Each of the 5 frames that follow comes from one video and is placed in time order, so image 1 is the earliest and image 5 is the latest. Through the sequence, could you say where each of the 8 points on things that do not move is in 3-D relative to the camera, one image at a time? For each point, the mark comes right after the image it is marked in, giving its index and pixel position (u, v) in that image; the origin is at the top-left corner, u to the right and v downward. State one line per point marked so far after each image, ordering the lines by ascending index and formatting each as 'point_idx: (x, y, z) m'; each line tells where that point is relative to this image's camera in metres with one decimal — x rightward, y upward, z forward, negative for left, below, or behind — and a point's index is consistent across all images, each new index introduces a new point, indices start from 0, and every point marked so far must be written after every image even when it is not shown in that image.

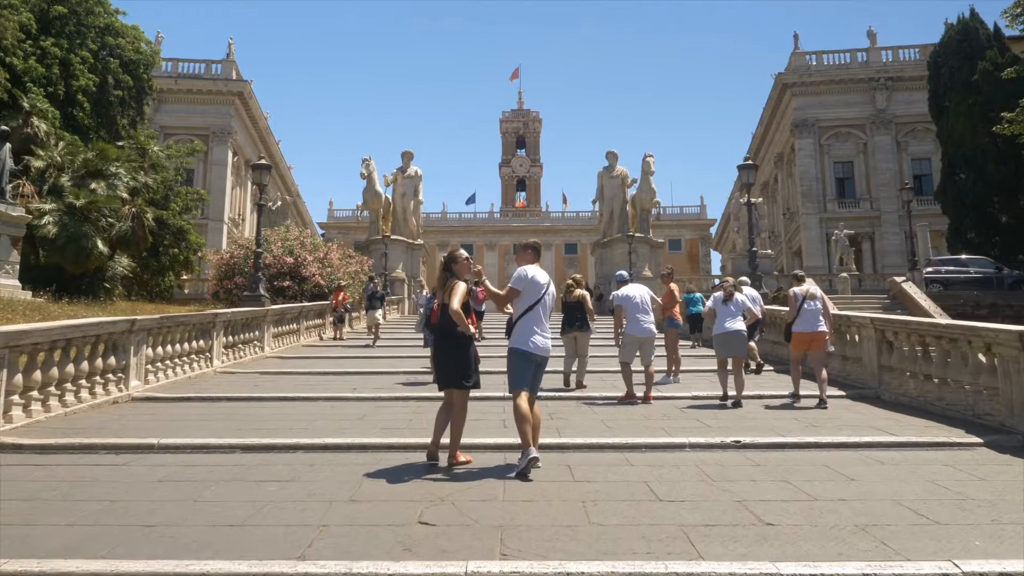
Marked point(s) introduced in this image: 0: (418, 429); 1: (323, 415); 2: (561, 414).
0: (-0.7, -1.0, +6.4) m
1: (-1.5, -1.0, +7.2) m
2: (+0.4, -1.0, +7.1) m
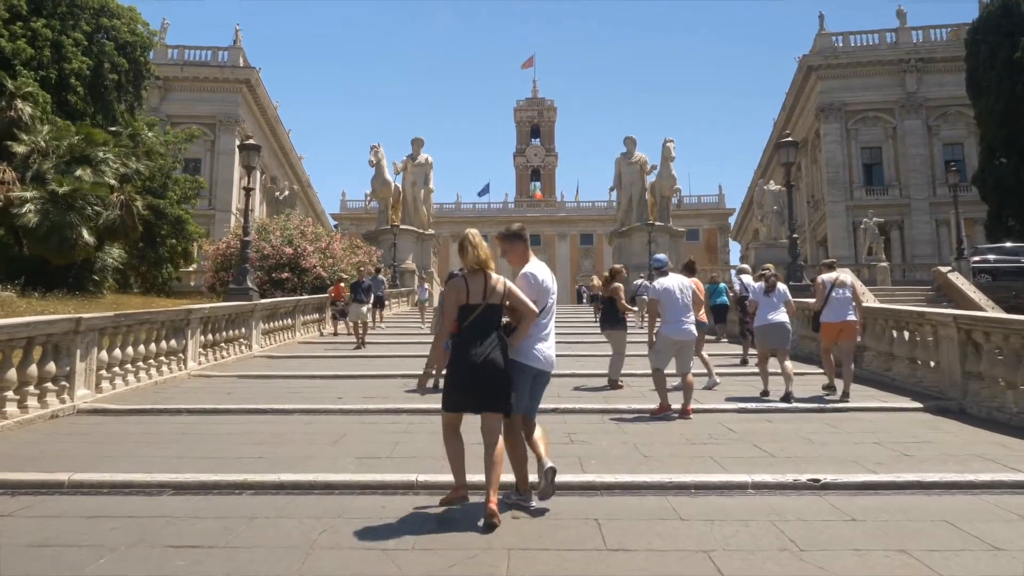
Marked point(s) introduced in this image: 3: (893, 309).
0: (-0.6, -1.0, +5.1) m
1: (-1.5, -1.0, +5.9) m
2: (+0.5, -1.0, +5.8) m
3: (+3.7, -0.2, +8.6) m
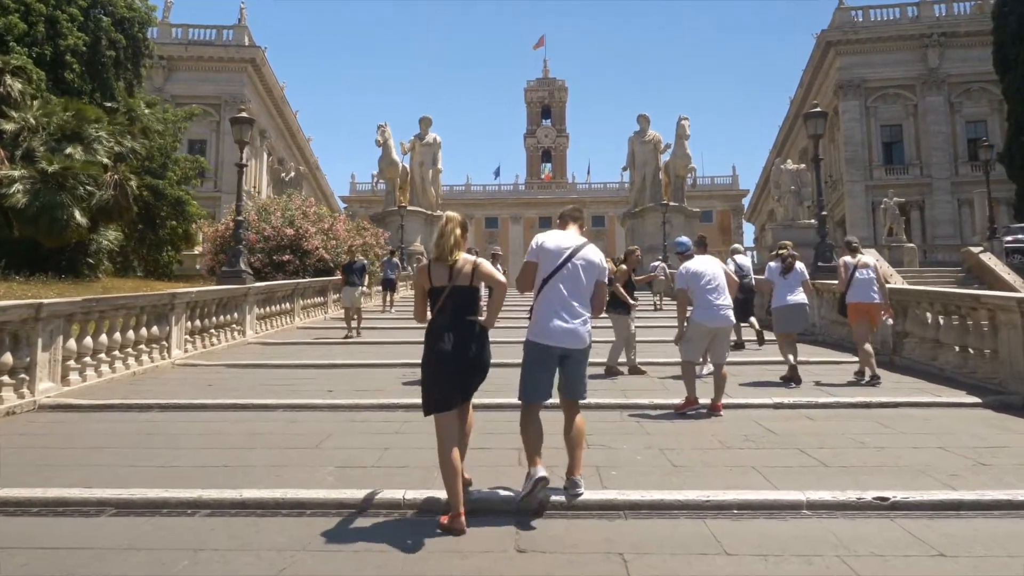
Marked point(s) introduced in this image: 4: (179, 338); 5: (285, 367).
0: (-0.6, -0.9, +4.4) m
1: (-1.4, -0.9, +5.2) m
2: (+0.5, -0.9, +5.0) m
3: (+3.8, 0.0, +7.8) m
4: (-3.5, -0.5, +9.3) m
5: (-2.3, -0.8, +8.9) m
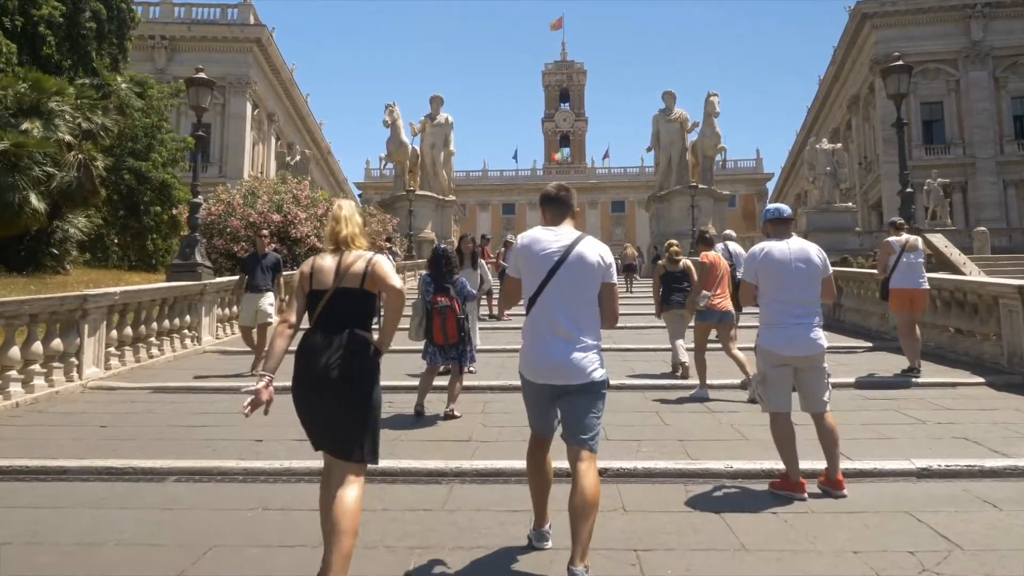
0: (-0.6, -0.9, +2.3) m
1: (-1.4, -0.9, +3.1) m
2: (+0.5, -0.9, +2.9) m
3: (+3.9, 0.0, +5.6) m
4: (-3.4, -0.5, +7.3) m
5: (-2.2, -0.8, +6.8) m
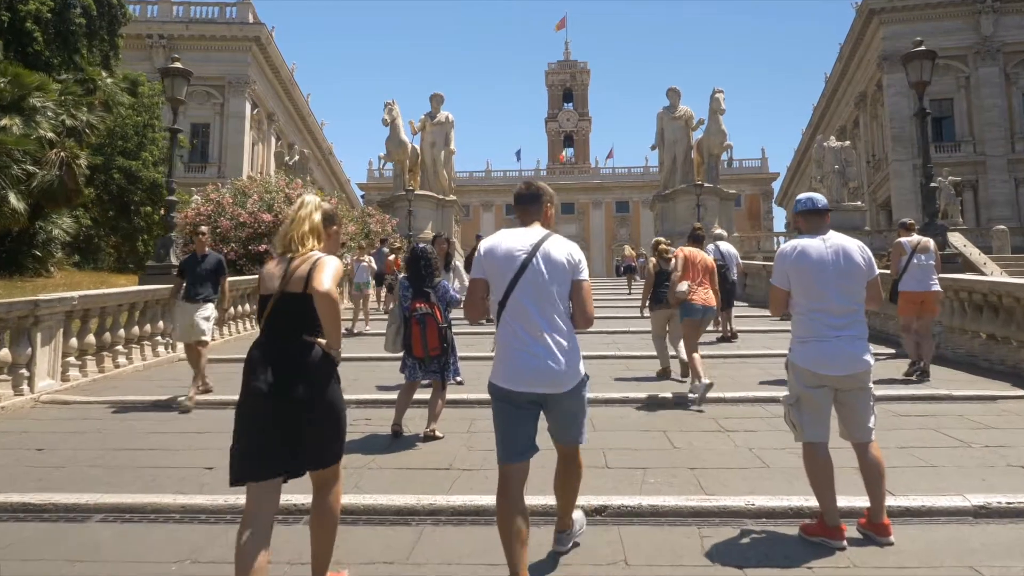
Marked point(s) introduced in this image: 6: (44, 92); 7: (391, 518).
0: (-0.7, -1.0, +1.7) m
1: (-1.5, -1.0, +2.5) m
2: (+0.4, -0.9, +2.3) m
3: (+3.8, 0.0, +5.0) m
4: (-3.5, -0.6, +6.7) m
5: (-2.3, -0.8, +6.2) m
6: (-8.2, +3.4, +15.4) m
7: (-0.5, -0.9, +3.5) m
